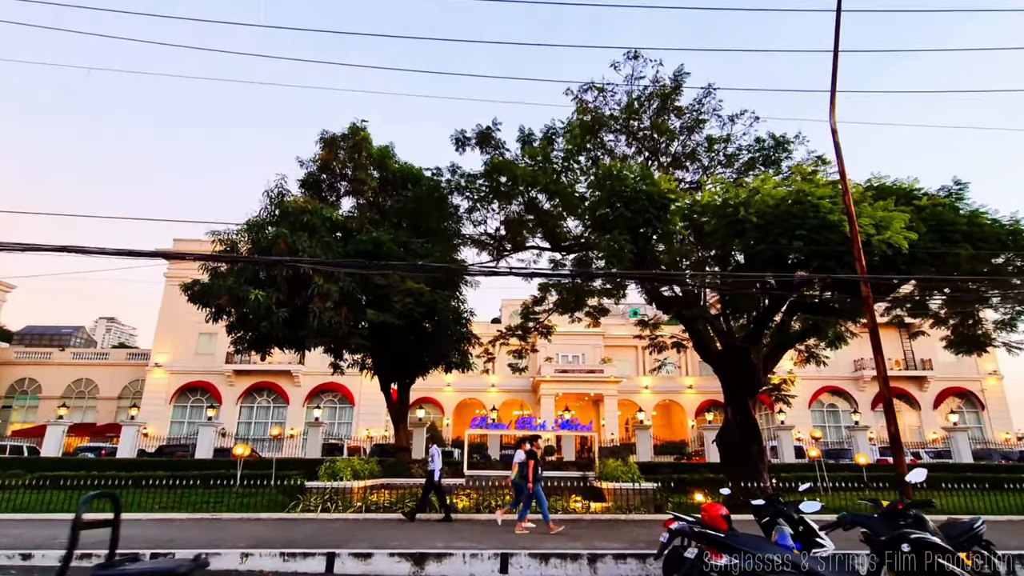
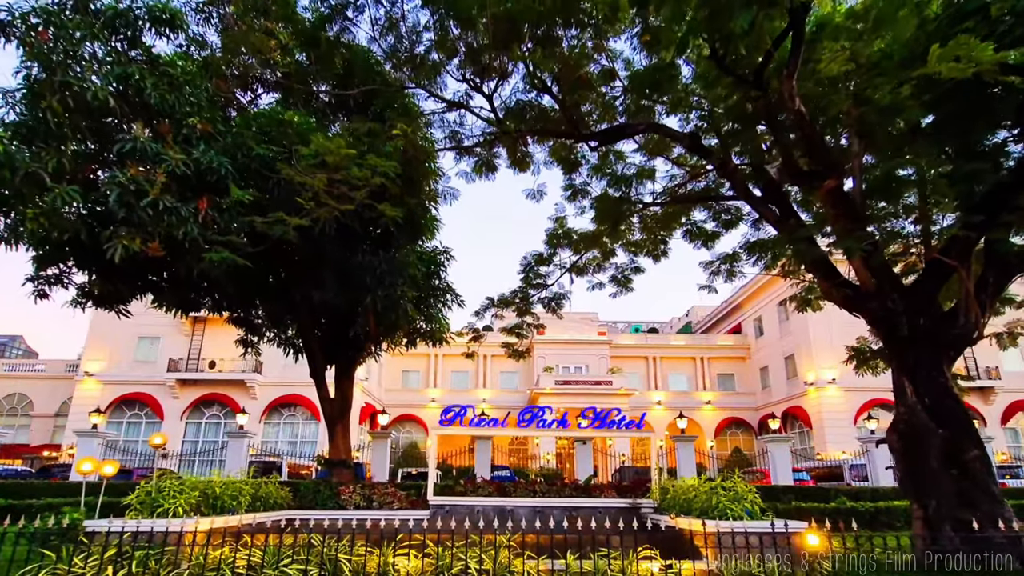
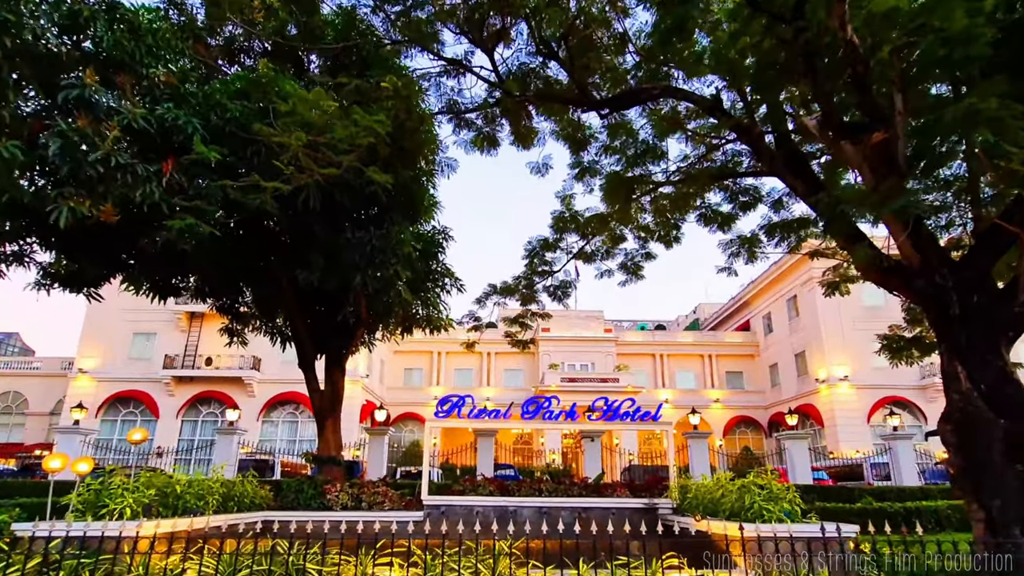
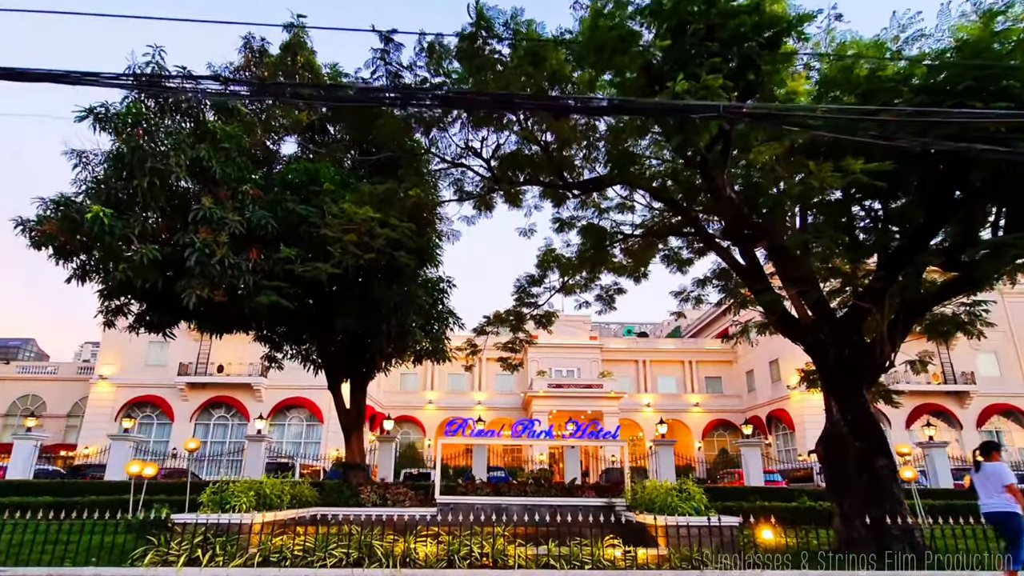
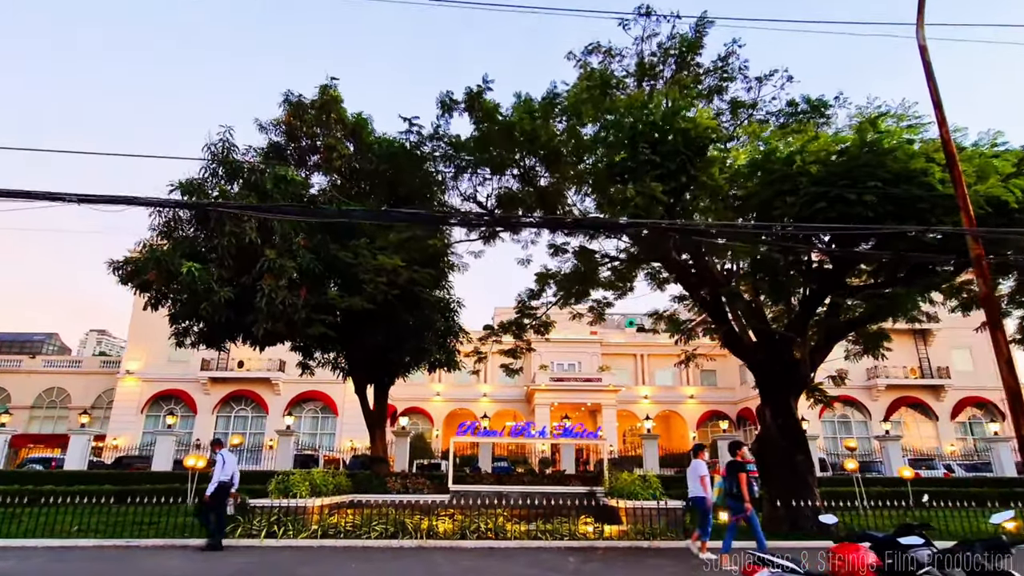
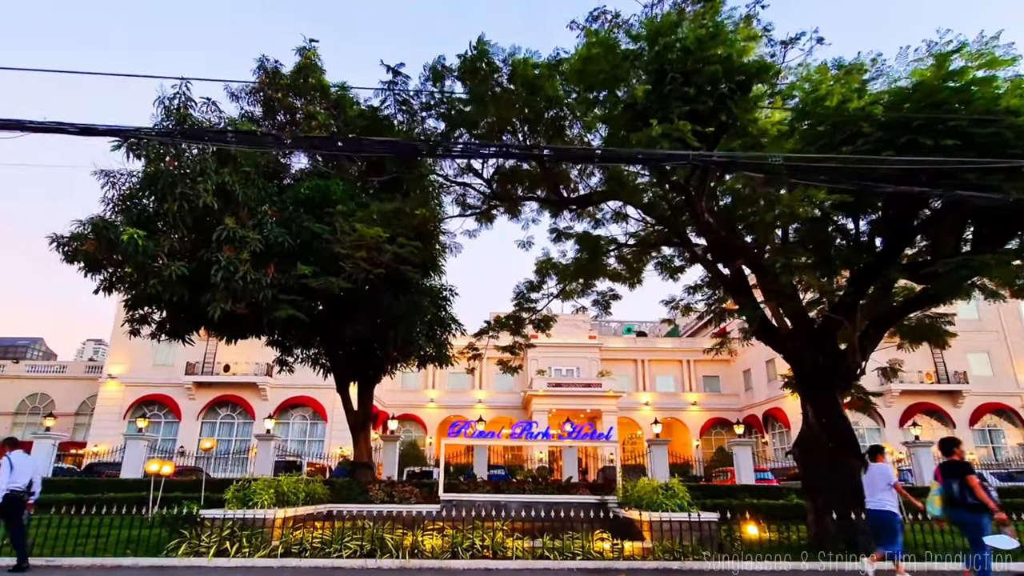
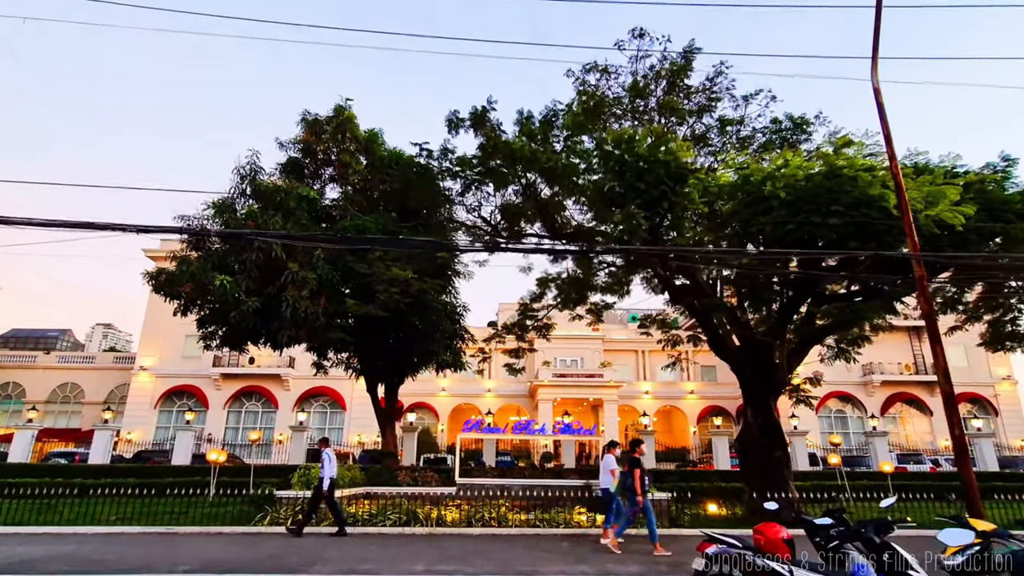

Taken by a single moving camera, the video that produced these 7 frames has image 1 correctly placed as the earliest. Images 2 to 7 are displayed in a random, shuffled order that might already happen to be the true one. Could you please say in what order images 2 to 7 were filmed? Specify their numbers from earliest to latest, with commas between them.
7, 5, 6, 4, 2, 3
